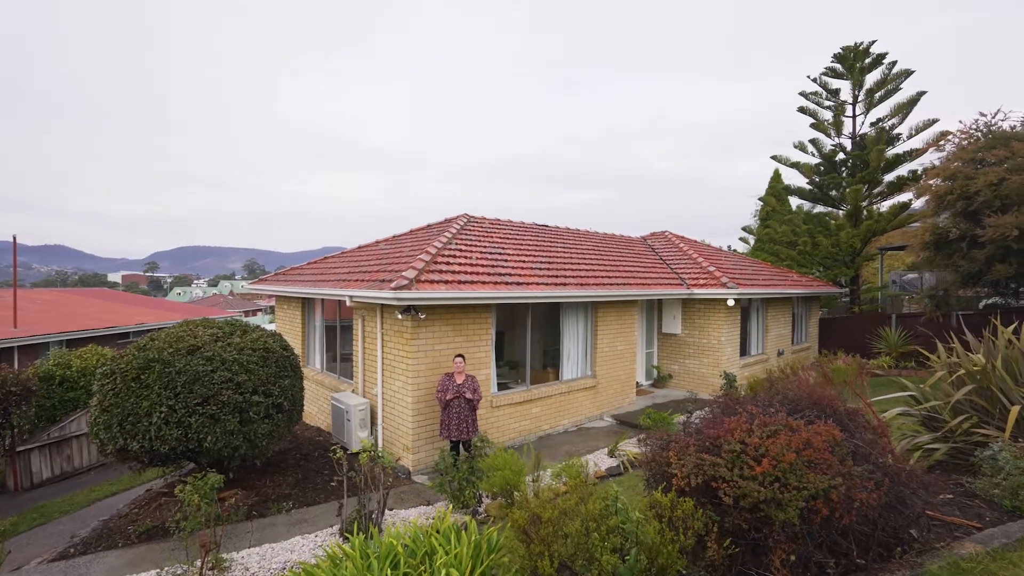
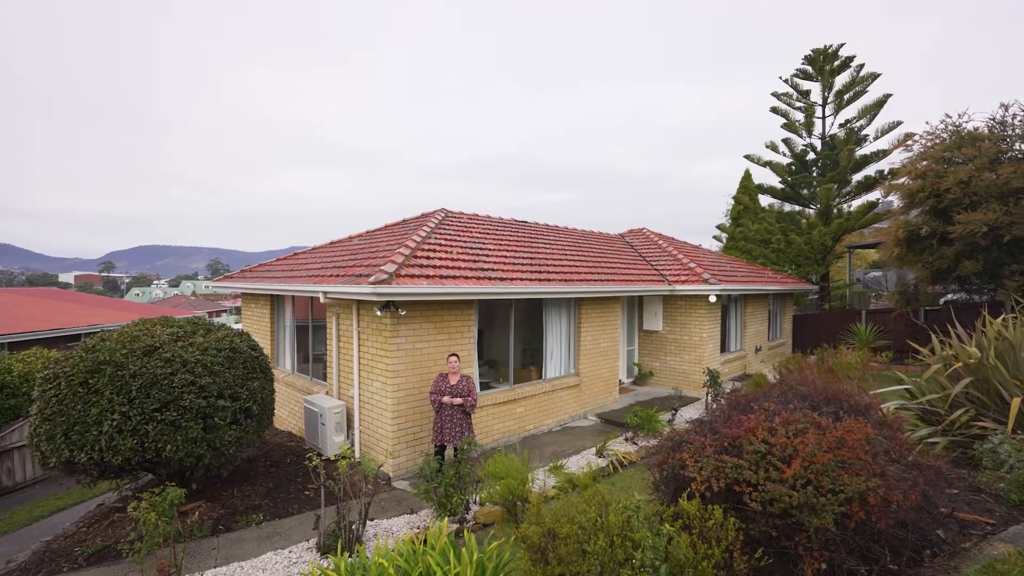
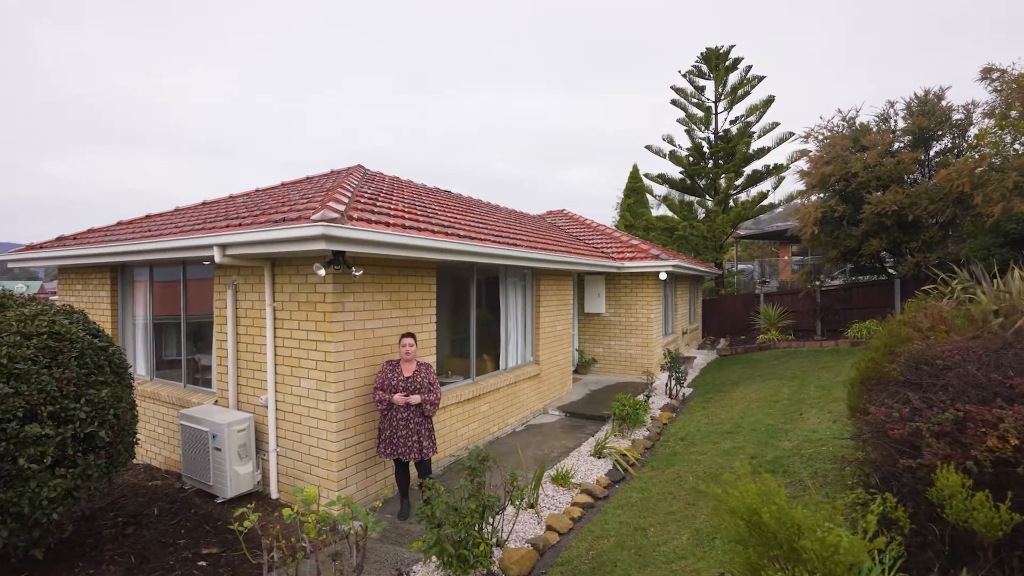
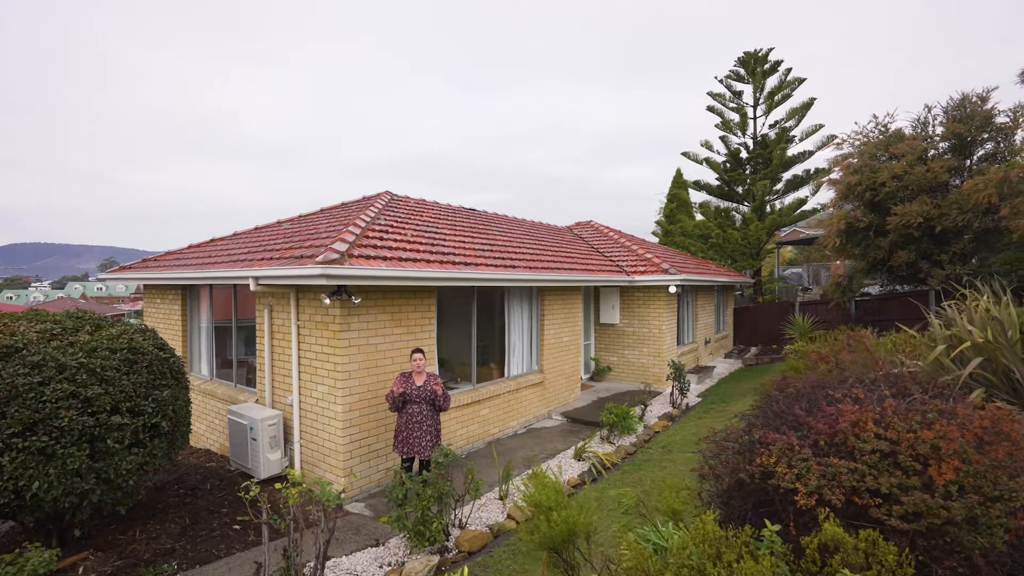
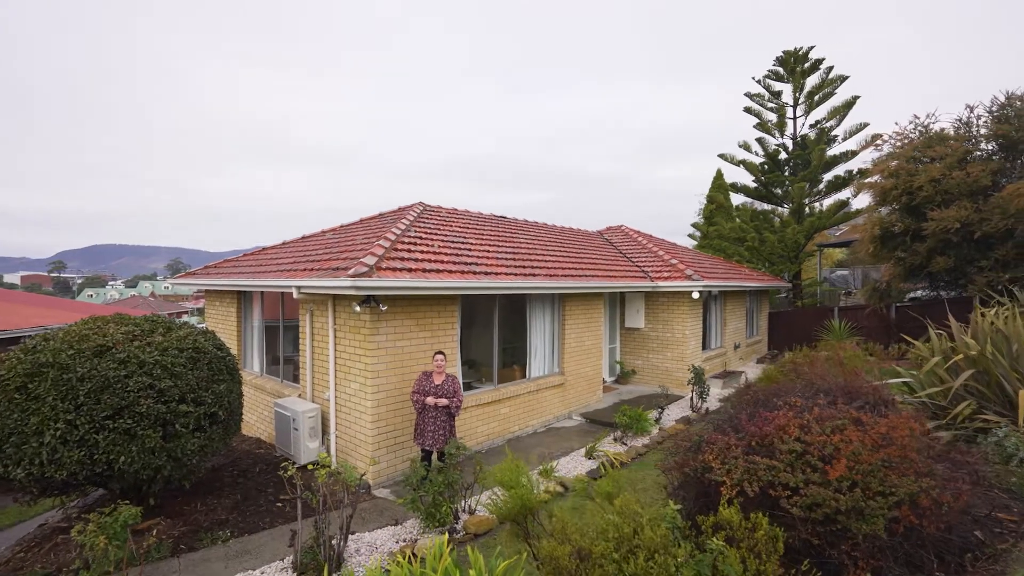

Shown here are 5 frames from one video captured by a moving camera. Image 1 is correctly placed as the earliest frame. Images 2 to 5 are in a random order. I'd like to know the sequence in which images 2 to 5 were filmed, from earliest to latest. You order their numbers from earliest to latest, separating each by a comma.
2, 5, 4, 3
